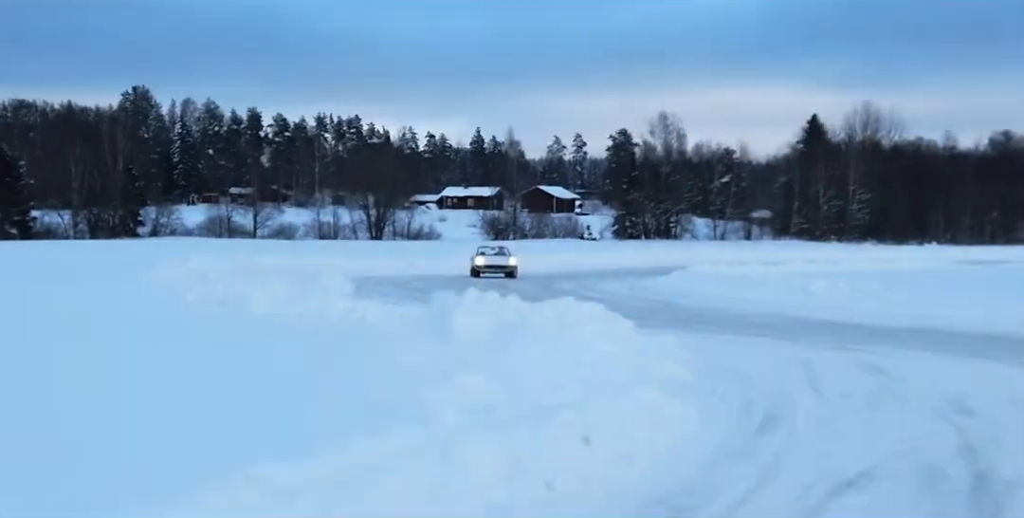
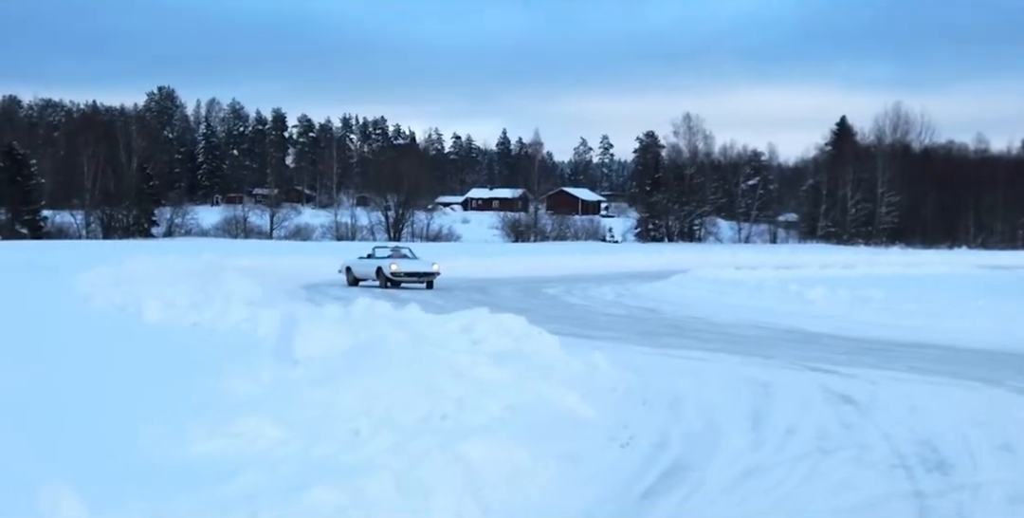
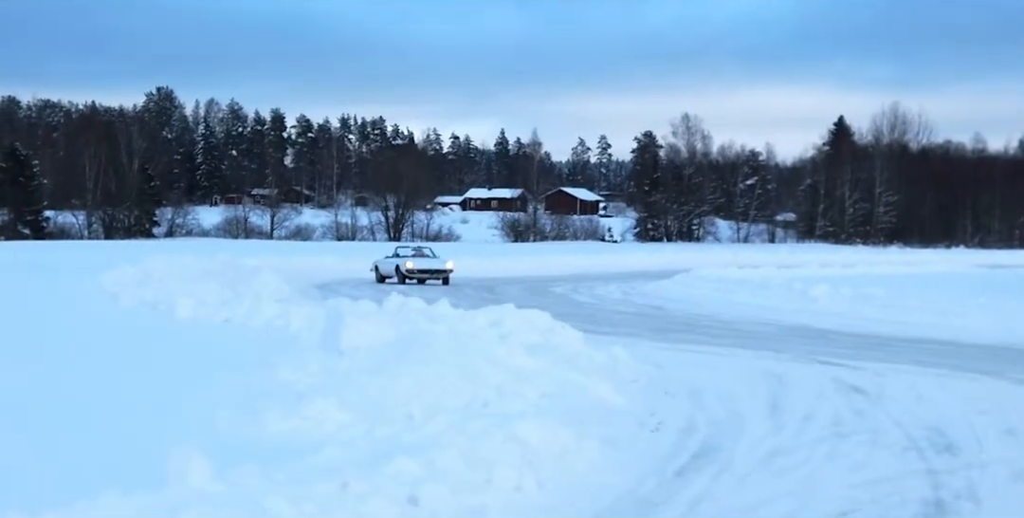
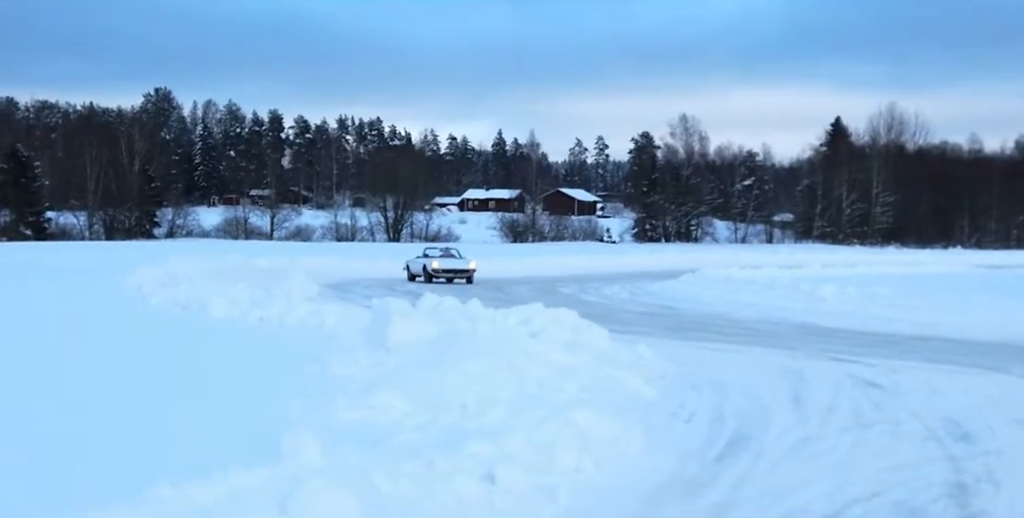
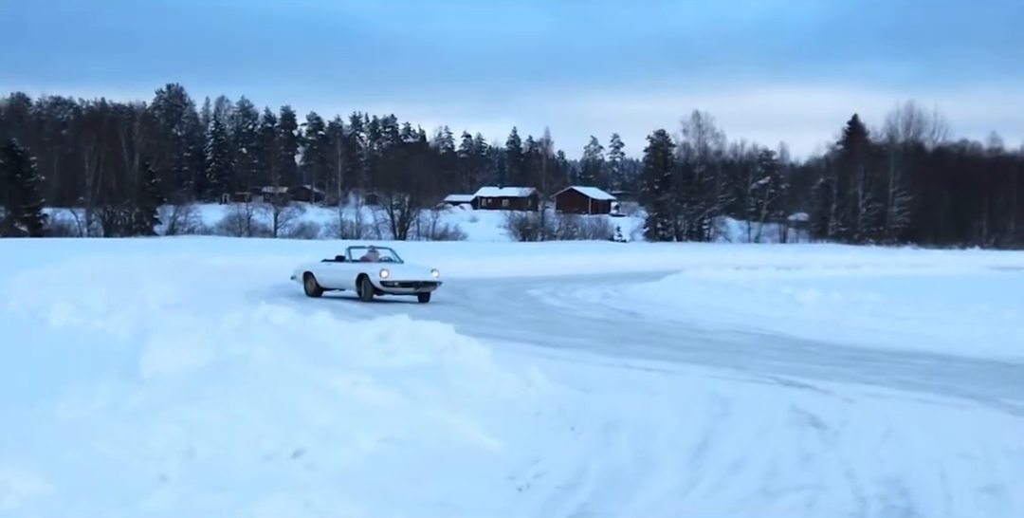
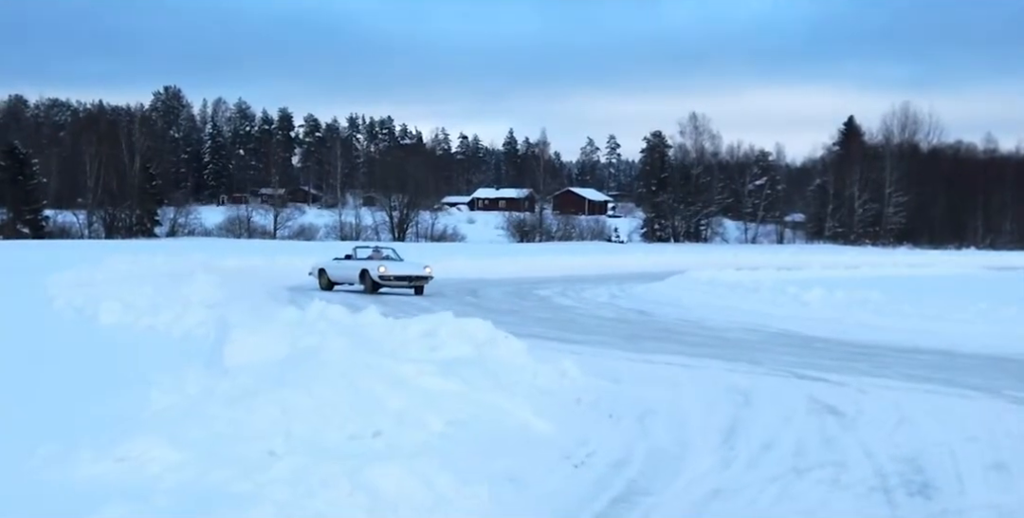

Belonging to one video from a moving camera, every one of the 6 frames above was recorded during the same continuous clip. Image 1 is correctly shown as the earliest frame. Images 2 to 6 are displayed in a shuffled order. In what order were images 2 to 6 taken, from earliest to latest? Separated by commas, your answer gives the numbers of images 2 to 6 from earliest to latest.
4, 3, 2, 6, 5
